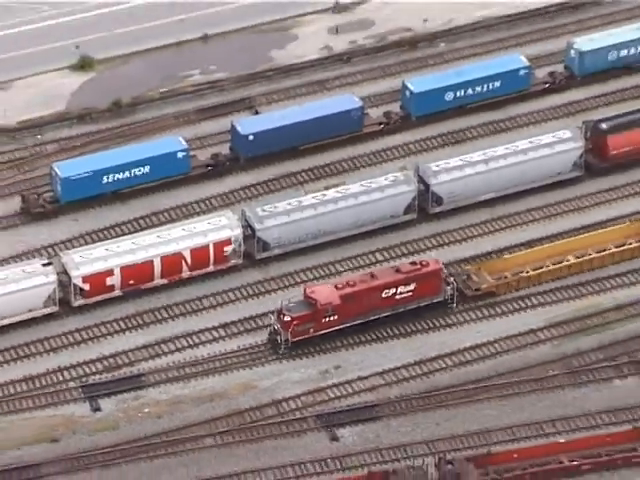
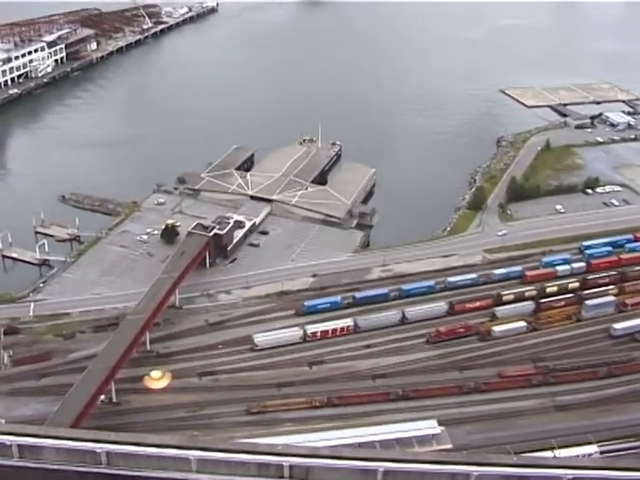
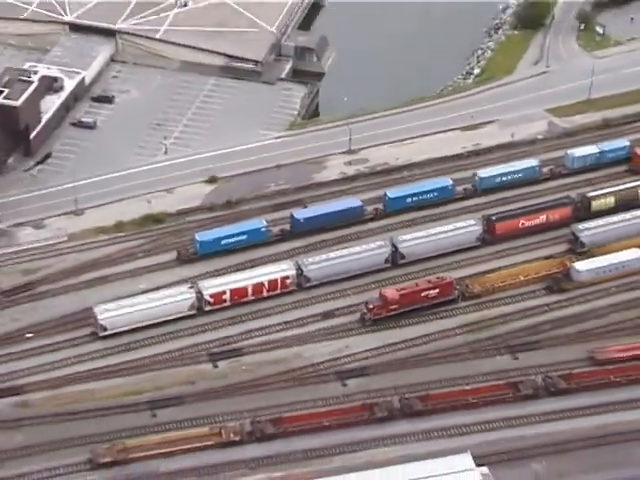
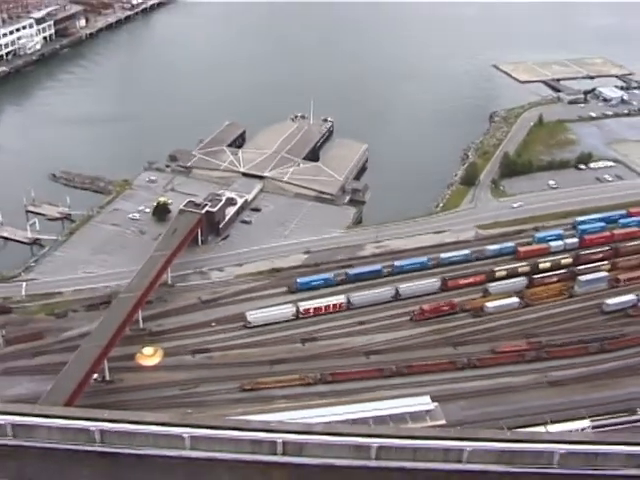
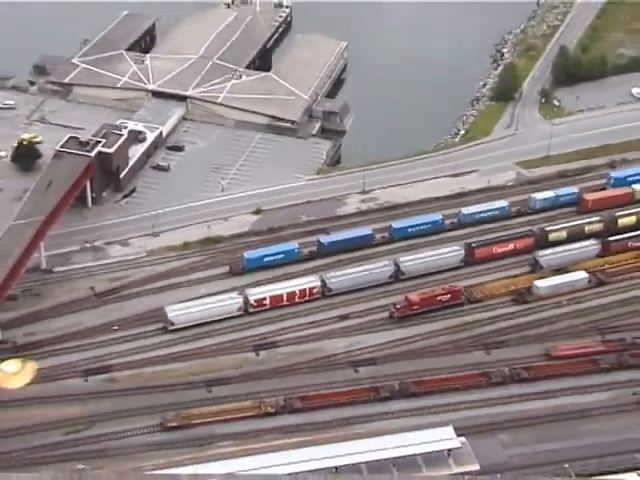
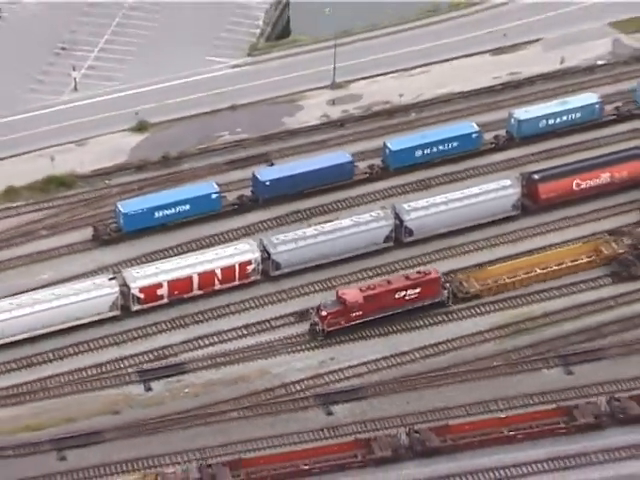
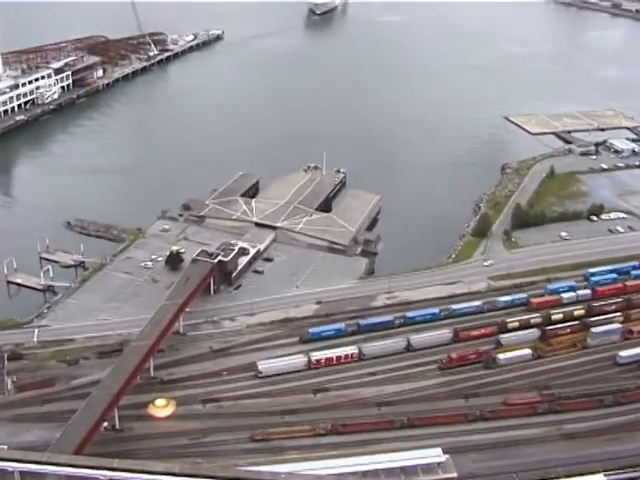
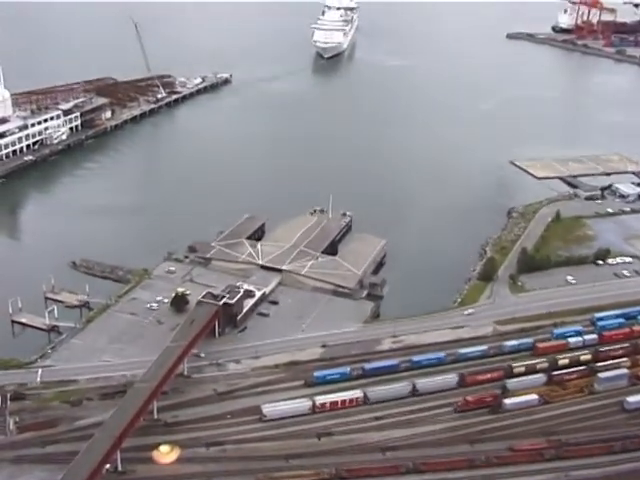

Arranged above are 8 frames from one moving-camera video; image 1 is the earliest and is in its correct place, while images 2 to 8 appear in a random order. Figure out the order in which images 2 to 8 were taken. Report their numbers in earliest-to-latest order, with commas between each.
6, 3, 5, 4, 2, 7, 8
